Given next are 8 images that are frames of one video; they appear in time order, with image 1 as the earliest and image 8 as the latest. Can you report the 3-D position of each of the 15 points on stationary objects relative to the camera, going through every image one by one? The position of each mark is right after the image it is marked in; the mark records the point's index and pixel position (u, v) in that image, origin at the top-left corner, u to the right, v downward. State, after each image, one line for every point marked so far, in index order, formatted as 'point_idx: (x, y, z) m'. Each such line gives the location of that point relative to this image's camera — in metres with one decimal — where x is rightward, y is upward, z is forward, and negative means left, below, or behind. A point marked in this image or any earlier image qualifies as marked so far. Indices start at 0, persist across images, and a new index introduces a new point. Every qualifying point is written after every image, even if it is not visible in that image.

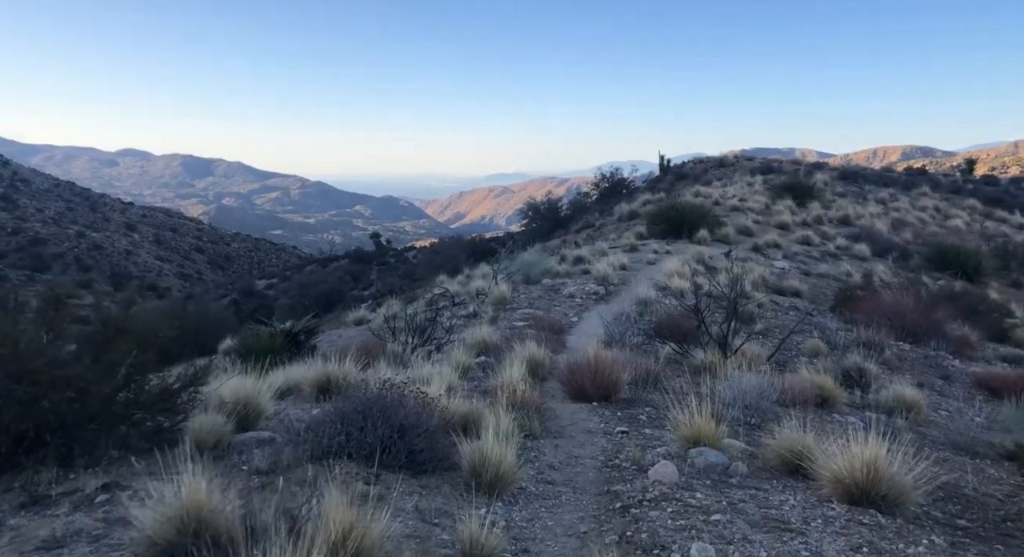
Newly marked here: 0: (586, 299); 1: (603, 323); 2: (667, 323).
0: (+1.8, -0.5, +16.6) m
1: (+1.8, -0.9, +13.7) m
2: (+2.9, -0.9, +13.1) m
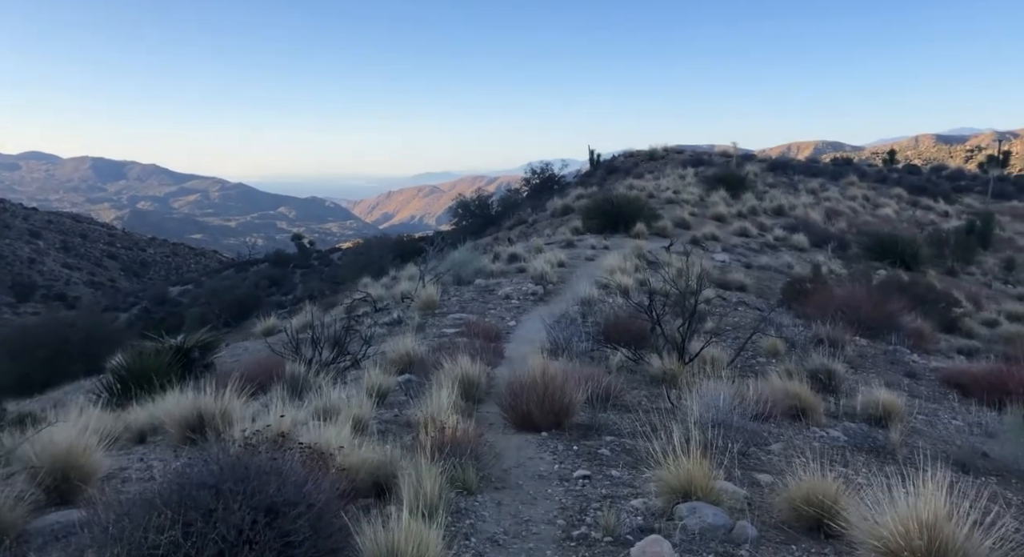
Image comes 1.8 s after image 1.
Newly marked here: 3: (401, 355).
0: (+0.2, -0.5, +15.0) m
1: (+0.6, -0.9, +12.1) m
2: (+1.7, -0.8, +11.7) m
3: (-1.5, -1.1, +9.7) m
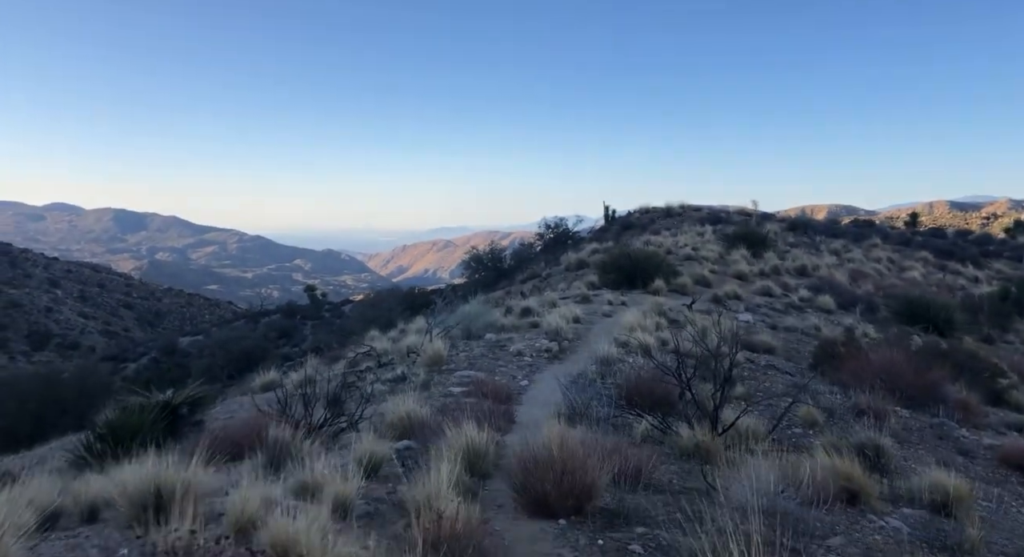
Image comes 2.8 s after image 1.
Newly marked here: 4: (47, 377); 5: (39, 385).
0: (+0.5, -1.6, +14.1) m
1: (+0.8, -1.8, +11.2) m
2: (+1.9, -1.7, +10.7) m
3: (-1.4, -1.8, +8.7) m
4: (-13.4, -2.8, +19.9) m
5: (-13.2, -3.0, +19.3) m
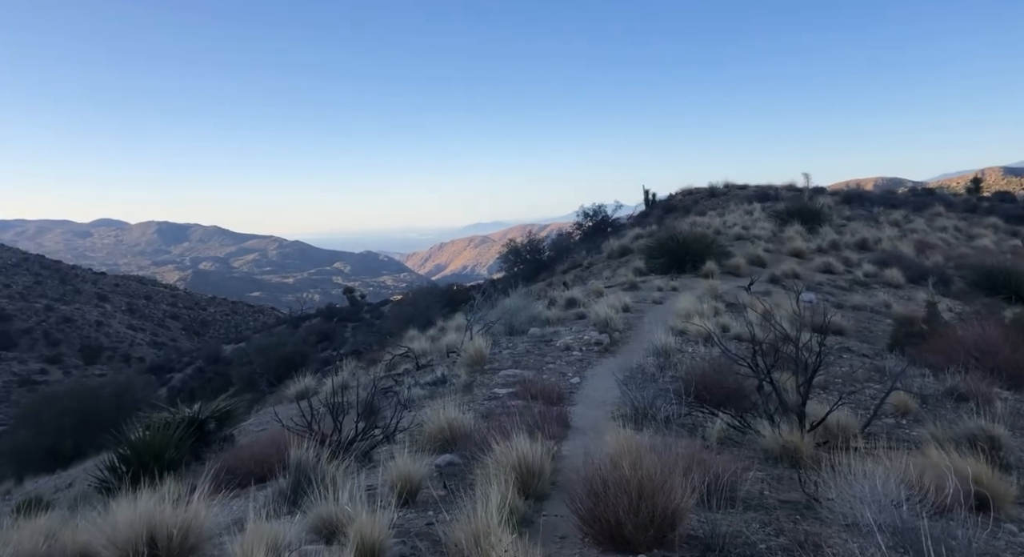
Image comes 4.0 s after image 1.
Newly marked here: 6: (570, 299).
0: (+1.4, -1.4, +13.0) m
1: (+1.5, -1.6, +10.1) m
2: (+2.6, -1.4, +9.5) m
3: (-0.8, -1.7, +7.8) m
4: (-12.0, -3.2, +19.6) m
5: (-11.9, -3.4, +19.0) m
6: (+1.6, -0.6, +19.0) m
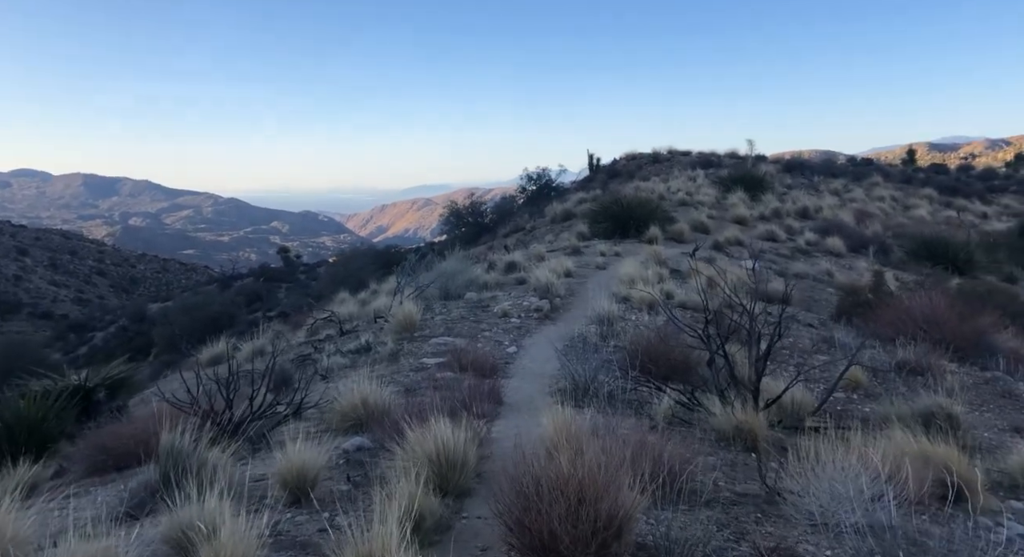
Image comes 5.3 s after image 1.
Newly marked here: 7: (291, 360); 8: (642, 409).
0: (+0.2, -0.7, +12.1) m
1: (+0.6, -1.1, +9.2) m
2: (+1.8, -1.0, +8.8) m
3: (-1.5, -1.2, +6.8) m
4: (-13.8, -2.0, +17.7) m
5: (-13.6, -2.2, +17.1) m
6: (-0.1, +0.4, +18.0) m
7: (-3.6, -1.3, +11.3) m
8: (+1.3, -1.3, +7.1) m
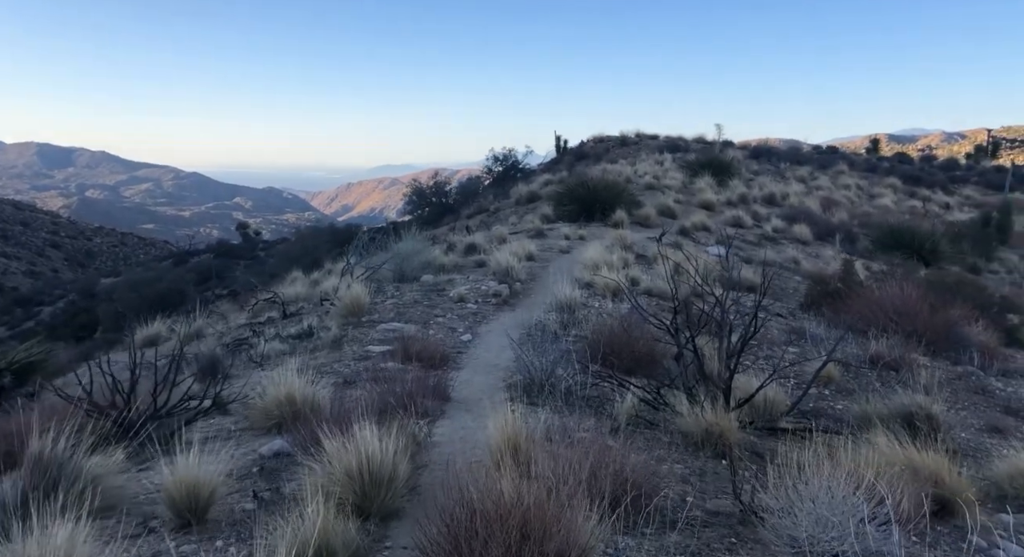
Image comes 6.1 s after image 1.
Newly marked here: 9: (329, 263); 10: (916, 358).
0: (-0.5, -0.4, +11.4) m
1: (0.0, -0.9, +8.5) m
2: (+1.2, -0.8, +8.1) m
3: (-2.0, -1.1, +5.9) m
4: (-14.7, -1.3, +16.3) m
5: (-14.5, -1.5, +15.7) m
6: (-1.1, +0.8, +17.2) m
7: (-4.3, -1.0, +10.4) m
8: (+0.9, -1.2, +6.5) m
9: (-5.2, +0.4, +19.7) m
10: (+5.7, -1.2, +9.8) m
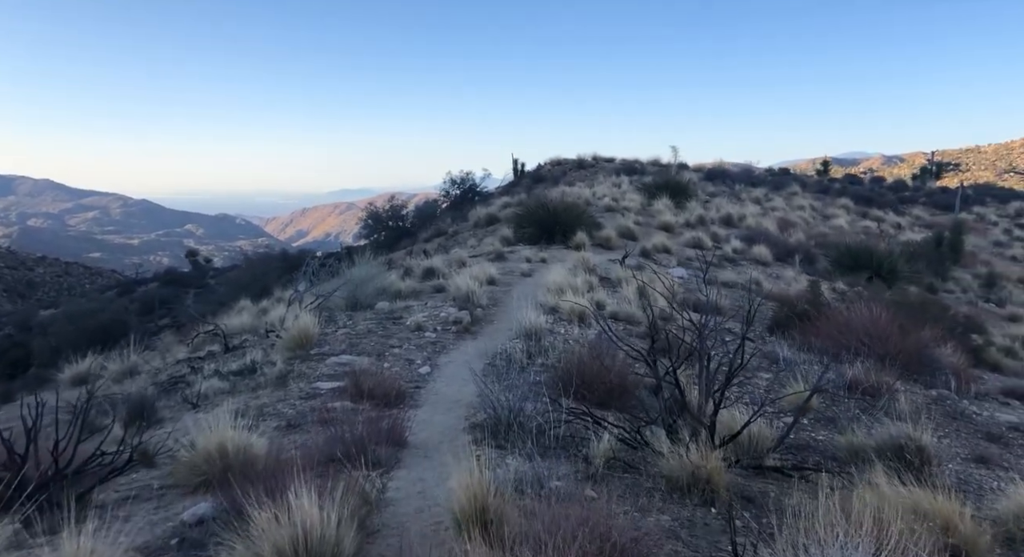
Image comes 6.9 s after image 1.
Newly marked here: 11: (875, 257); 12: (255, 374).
0: (-1.1, -0.8, +10.7) m
1: (-0.4, -1.2, +7.8) m
2: (+0.8, -1.1, +7.6) m
3: (-2.2, -1.3, +5.2) m
4: (-15.6, -2.1, +14.7) m
5: (-15.4, -2.3, +14.1) m
6: (-2.0, +0.2, +16.5) m
7: (-4.8, -1.4, +9.5) m
8: (+0.6, -1.4, +5.8) m
9: (-6.3, -0.3, +18.7) m
10: (+5.2, -1.4, +9.5) m
11: (+10.2, +0.6, +19.3) m
12: (-3.3, -1.2, +8.9) m
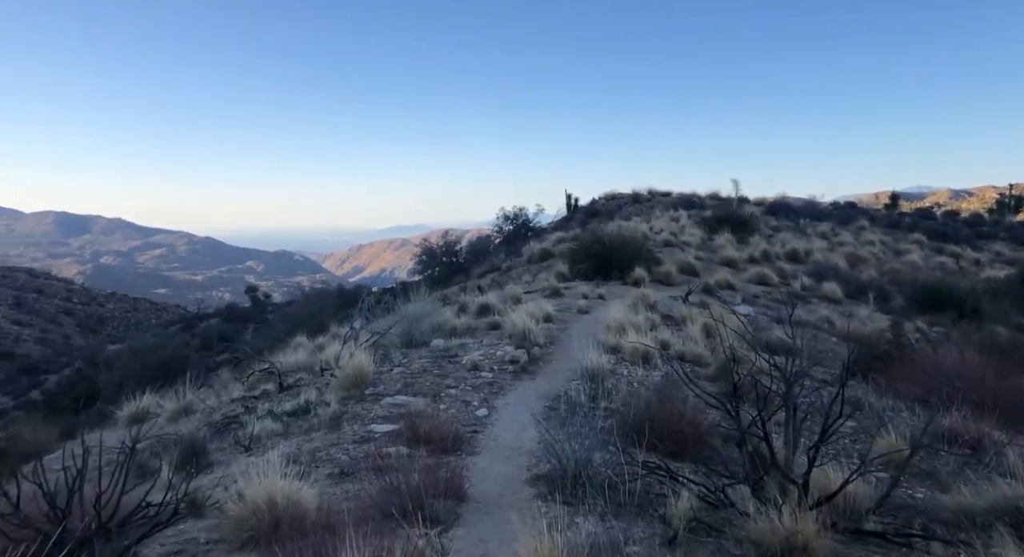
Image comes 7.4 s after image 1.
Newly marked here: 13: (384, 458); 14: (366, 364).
0: (-0.2, -1.4, +10.3) m
1: (+0.2, -1.6, +7.4) m
2: (+1.4, -1.5, +7.0) m
3: (-1.8, -1.6, +4.8) m
4: (-14.4, -2.9, +15.3) m
5: (-14.2, -3.0, +14.7) m
6: (-0.7, -0.6, +16.2) m
7: (-4.0, -1.9, +9.4) m
8: (+1.1, -1.8, +5.3) m
9: (-4.8, -1.3, +18.7) m
10: (+6.0, -1.9, +8.6) m
11: (+11.7, -0.4, +18.1) m
12: (-2.5, -1.7, +8.6) m
13: (-1.2, -1.6, +6.2) m
14: (-2.1, -1.2, +9.9) m
